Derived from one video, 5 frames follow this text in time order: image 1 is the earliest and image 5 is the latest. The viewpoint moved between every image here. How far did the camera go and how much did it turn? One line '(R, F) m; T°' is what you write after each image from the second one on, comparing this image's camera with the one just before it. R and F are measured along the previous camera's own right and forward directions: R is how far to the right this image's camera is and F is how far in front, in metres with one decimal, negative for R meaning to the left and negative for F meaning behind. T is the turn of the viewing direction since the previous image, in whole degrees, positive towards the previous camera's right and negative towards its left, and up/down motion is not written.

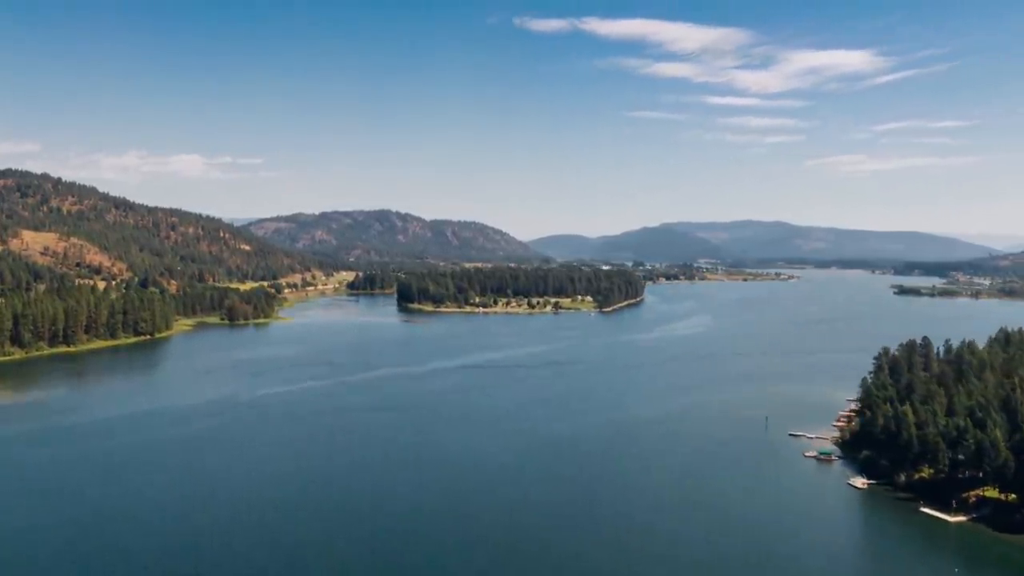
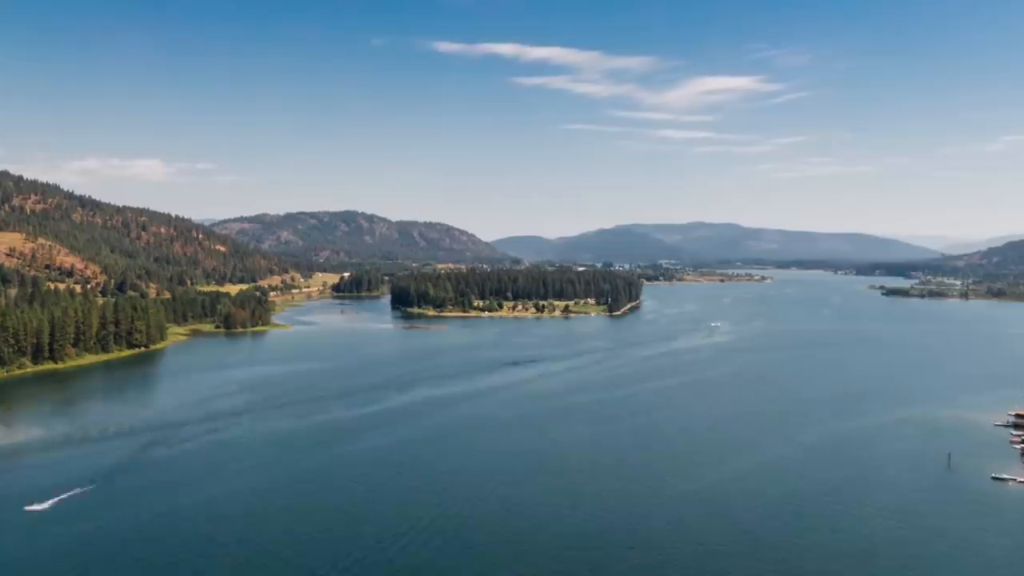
(-2.4, +3.2) m; +2°
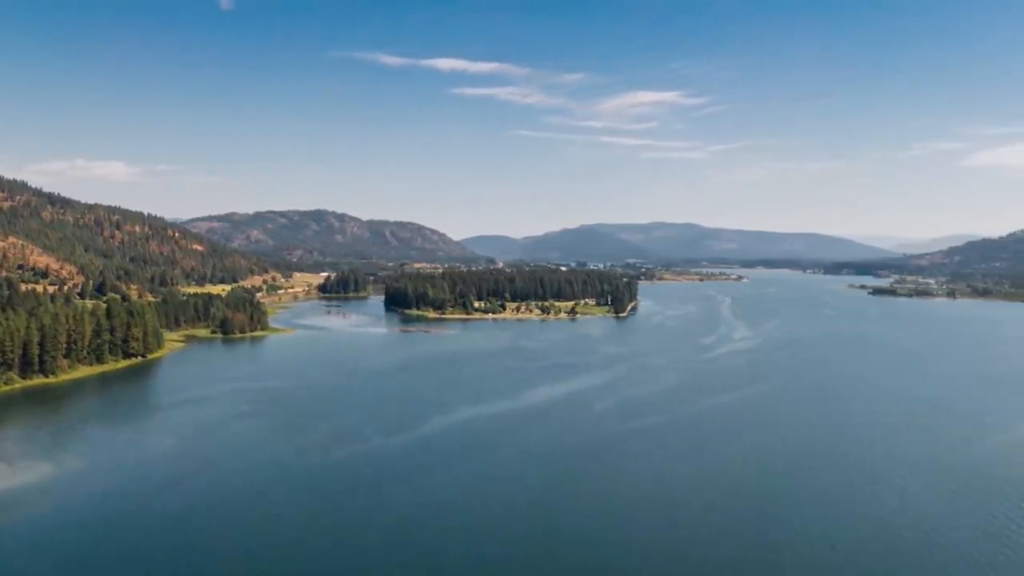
(-1.9, +2.3) m; +2°
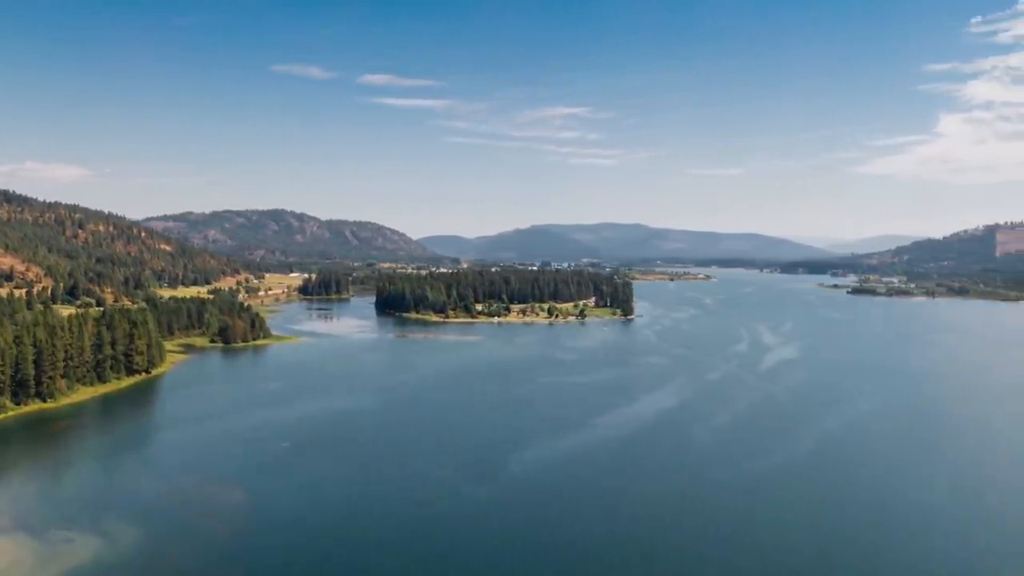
(-2.4, +2.8) m; +3°
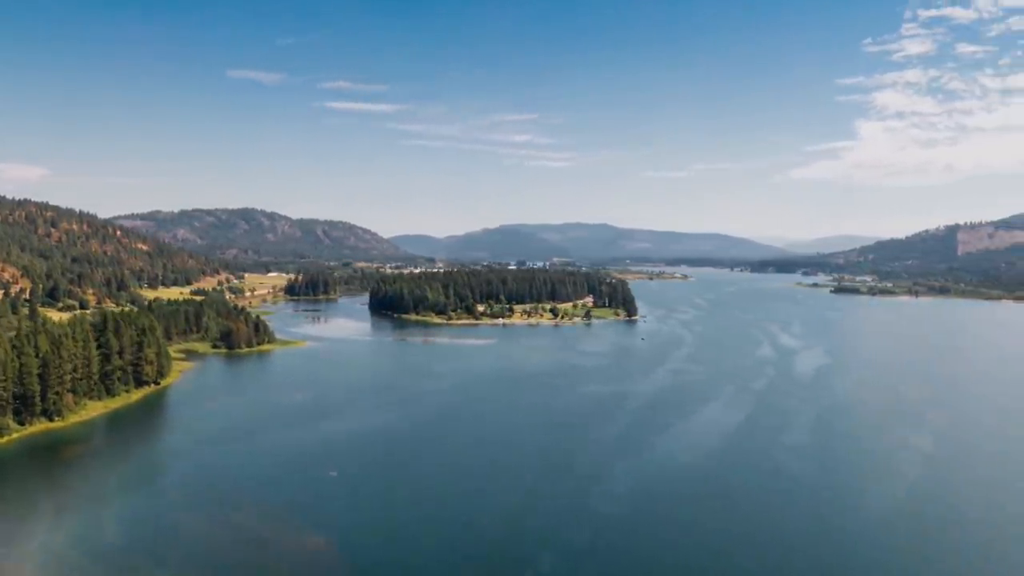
(-1.6, +1.7) m; +2°
